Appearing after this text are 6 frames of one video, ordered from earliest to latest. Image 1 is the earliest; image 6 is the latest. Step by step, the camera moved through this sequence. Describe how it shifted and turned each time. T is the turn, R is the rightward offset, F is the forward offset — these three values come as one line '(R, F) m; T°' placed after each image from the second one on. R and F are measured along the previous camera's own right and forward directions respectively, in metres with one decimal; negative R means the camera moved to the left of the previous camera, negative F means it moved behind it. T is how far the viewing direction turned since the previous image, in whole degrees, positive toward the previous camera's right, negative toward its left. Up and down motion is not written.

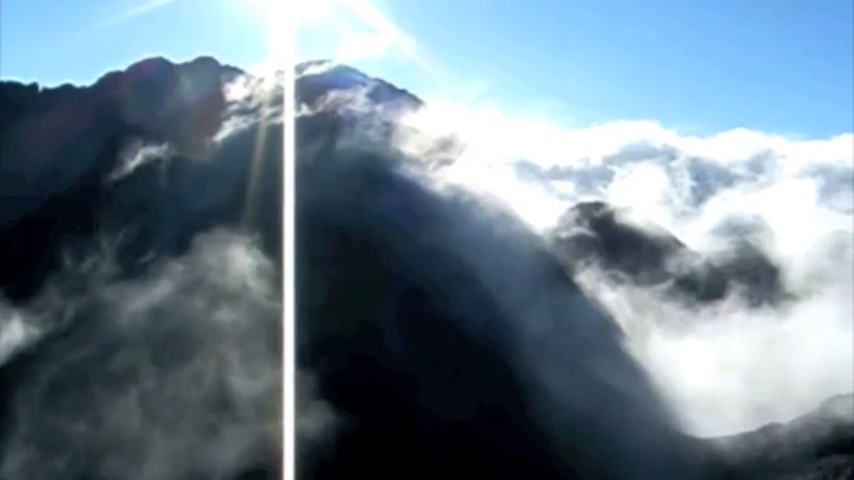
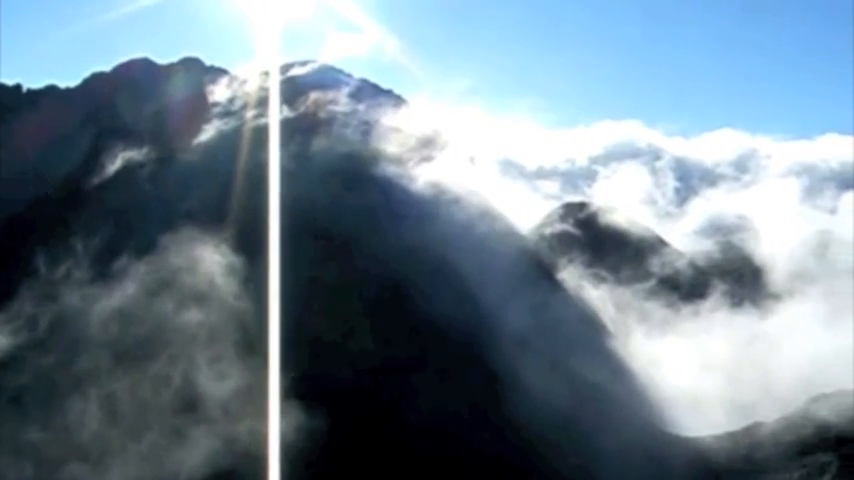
(+0.5, -0.2) m; 0°
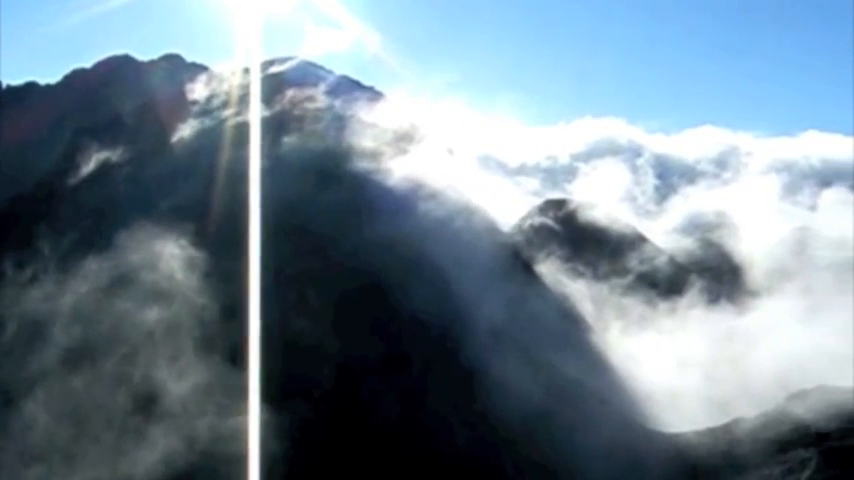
(+0.7, -0.3) m; +1°
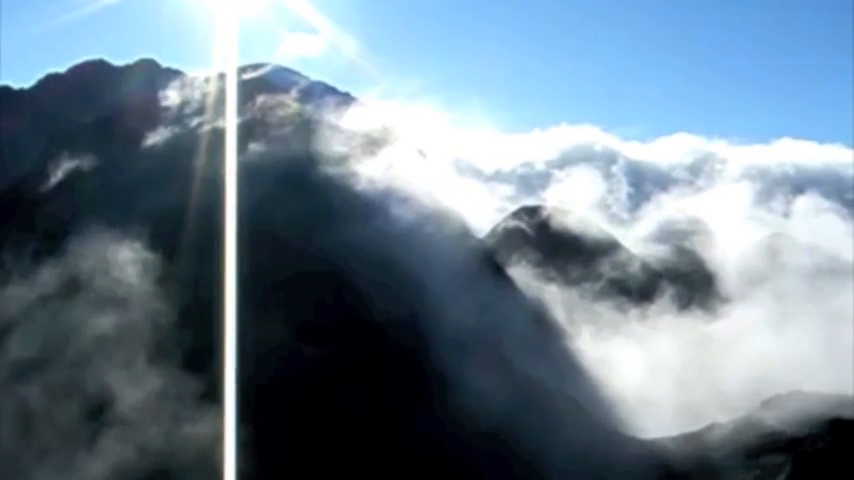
(+0.6, -0.4) m; +1°
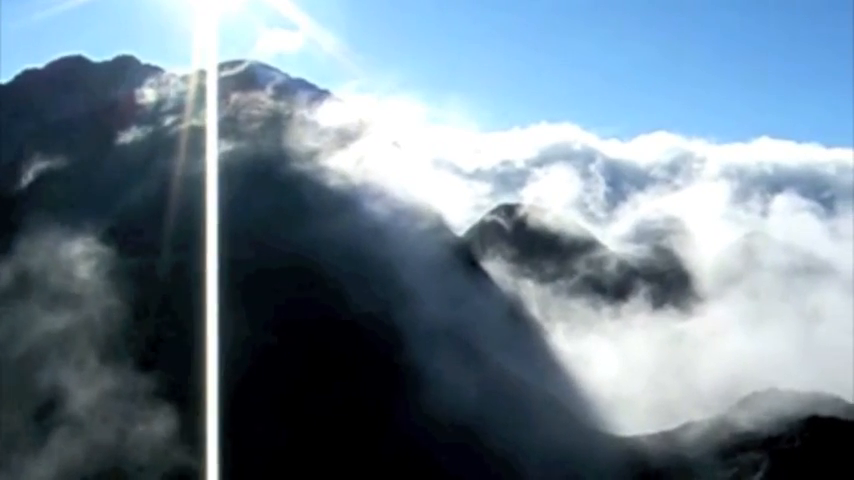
(+0.6, -0.4) m; +1°
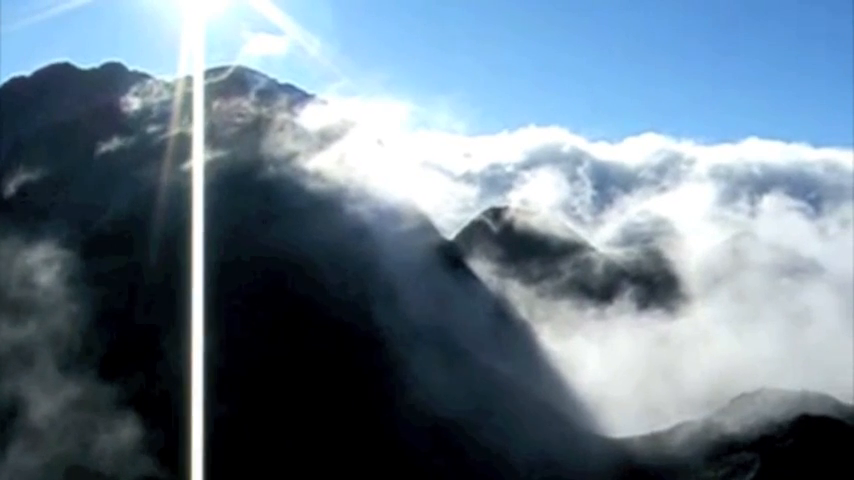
(+0.9, -0.2) m; 0°
